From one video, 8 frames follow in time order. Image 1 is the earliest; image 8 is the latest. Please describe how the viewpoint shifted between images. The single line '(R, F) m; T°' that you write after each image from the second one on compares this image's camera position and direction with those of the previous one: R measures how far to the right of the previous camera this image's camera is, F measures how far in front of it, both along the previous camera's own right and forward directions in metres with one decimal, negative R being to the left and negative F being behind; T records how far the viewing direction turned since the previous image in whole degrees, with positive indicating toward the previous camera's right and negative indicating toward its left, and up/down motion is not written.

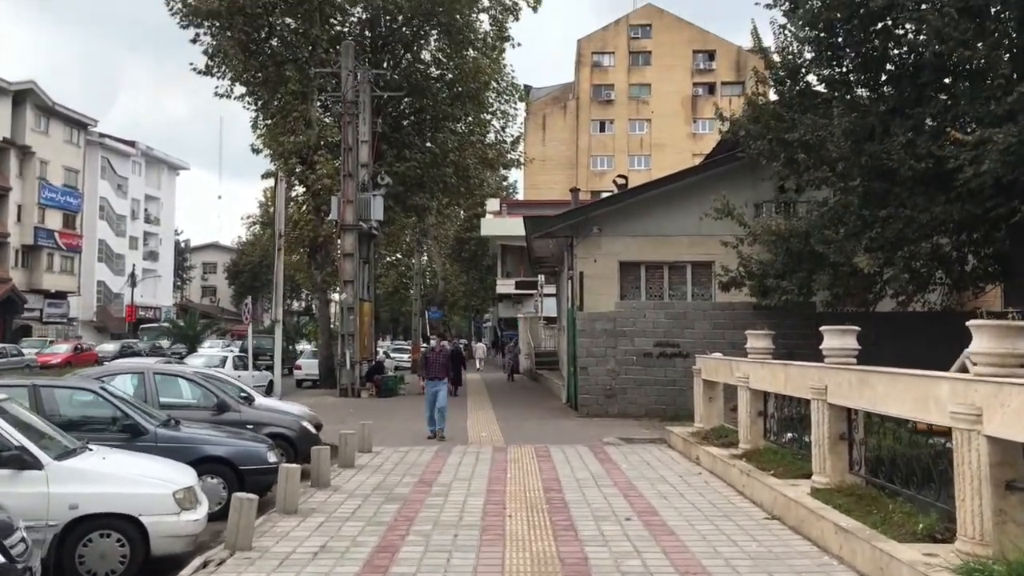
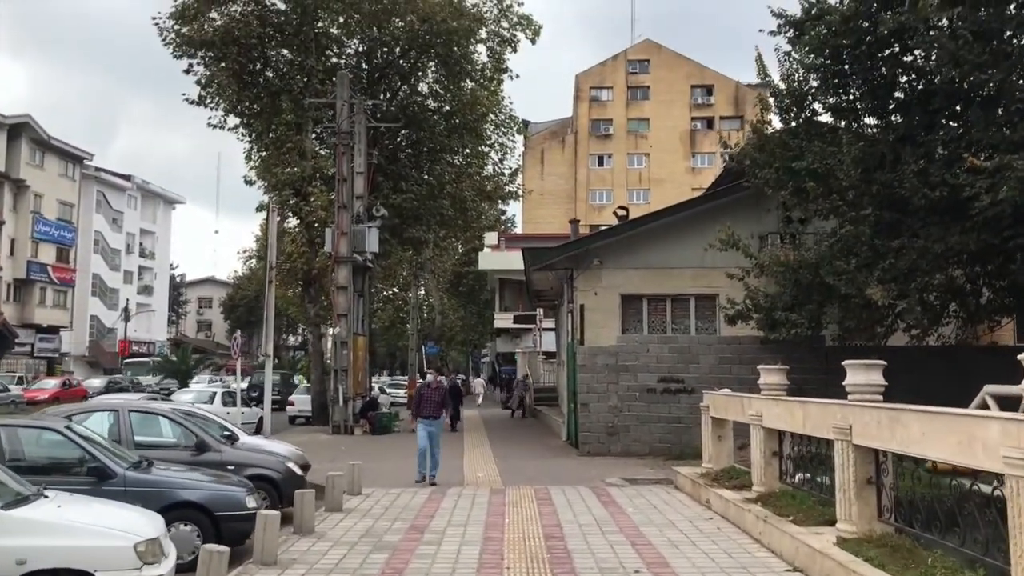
(0.0, +0.6) m; 0°
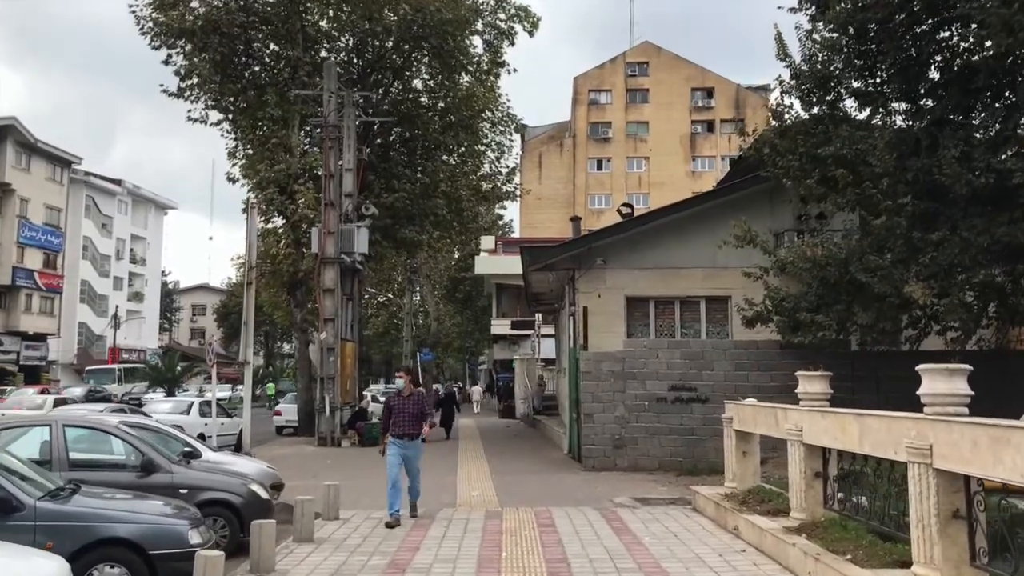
(0.0, +1.3) m; 0°
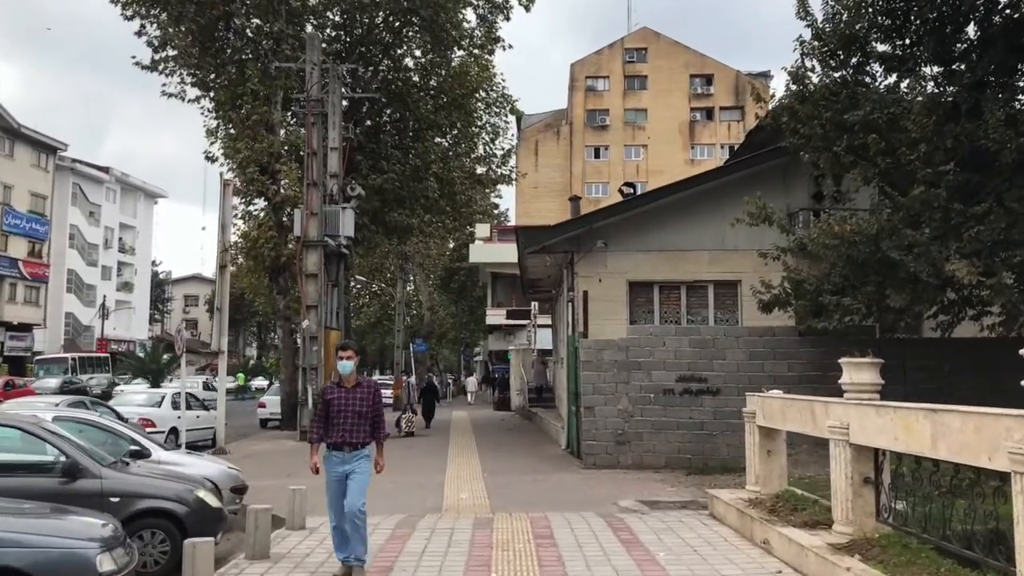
(0.0, +1.3) m; 0°
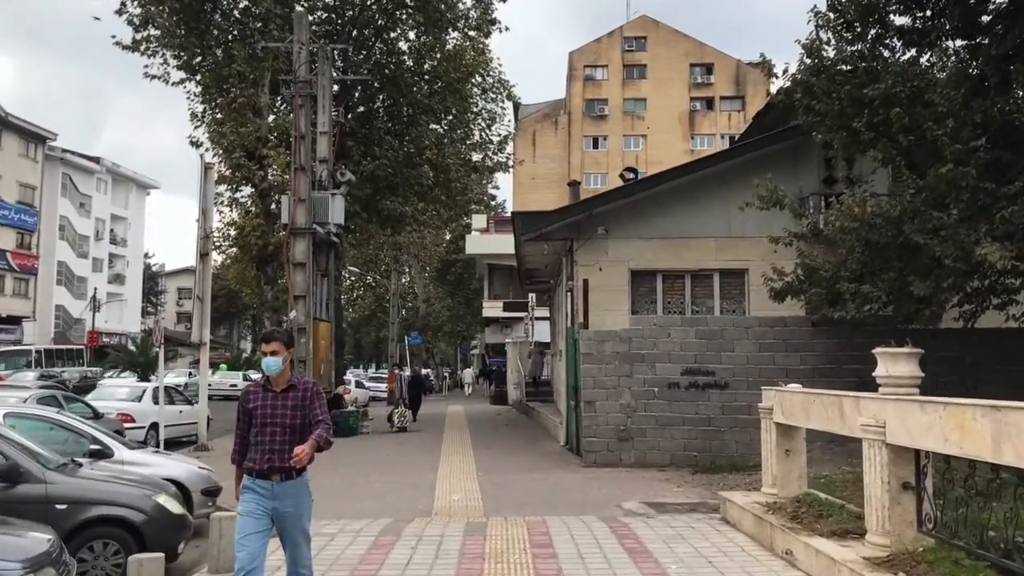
(0.0, +0.8) m; 0°
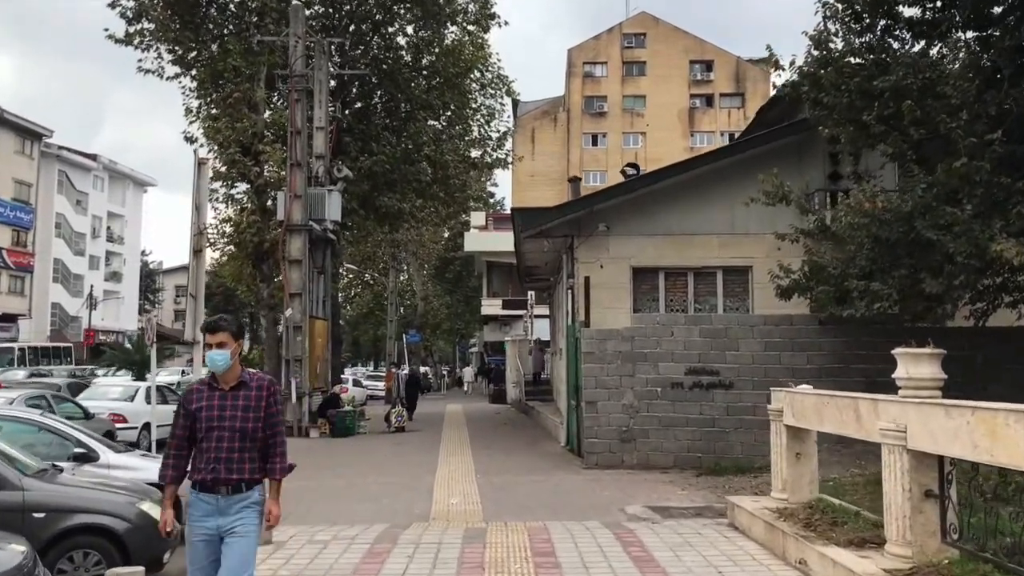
(0.0, +0.3) m; 0°
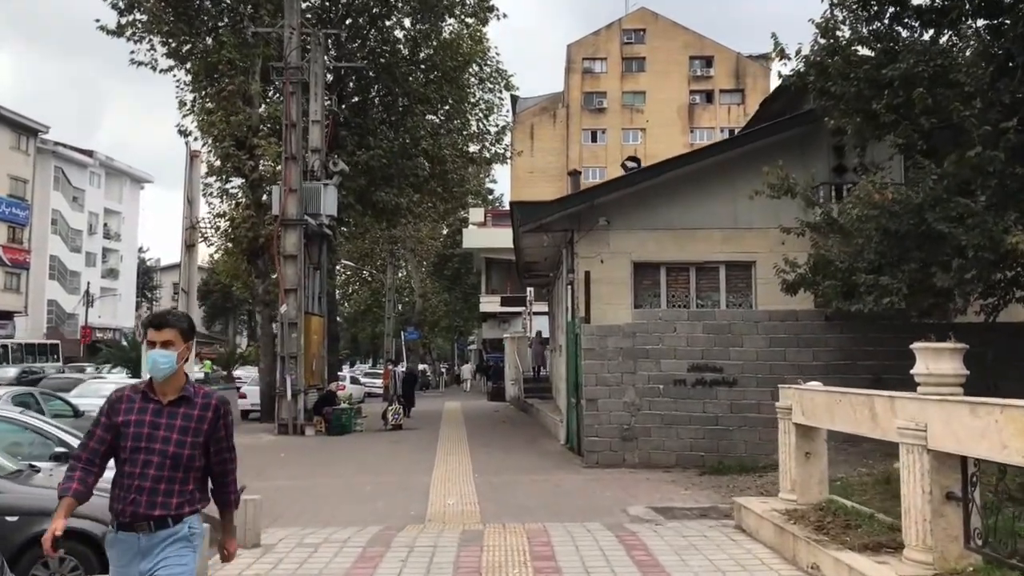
(0.0, +0.3) m; 0°
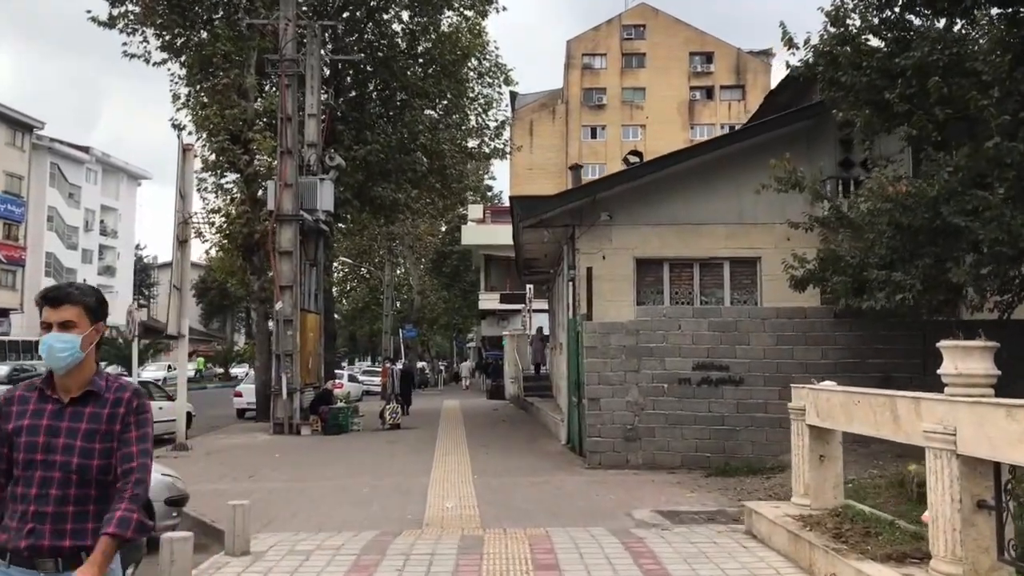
(0.0, +0.3) m; 0°
